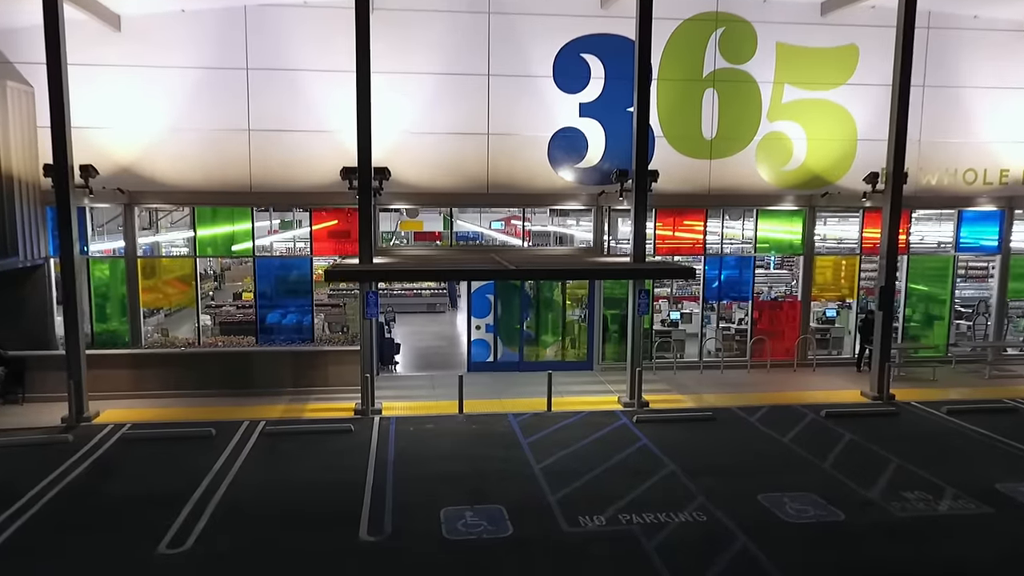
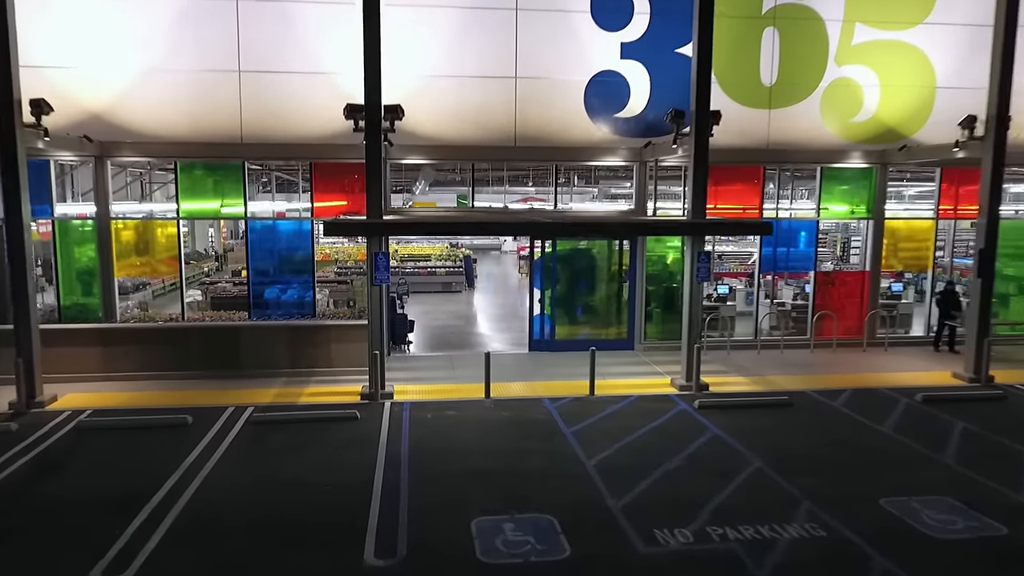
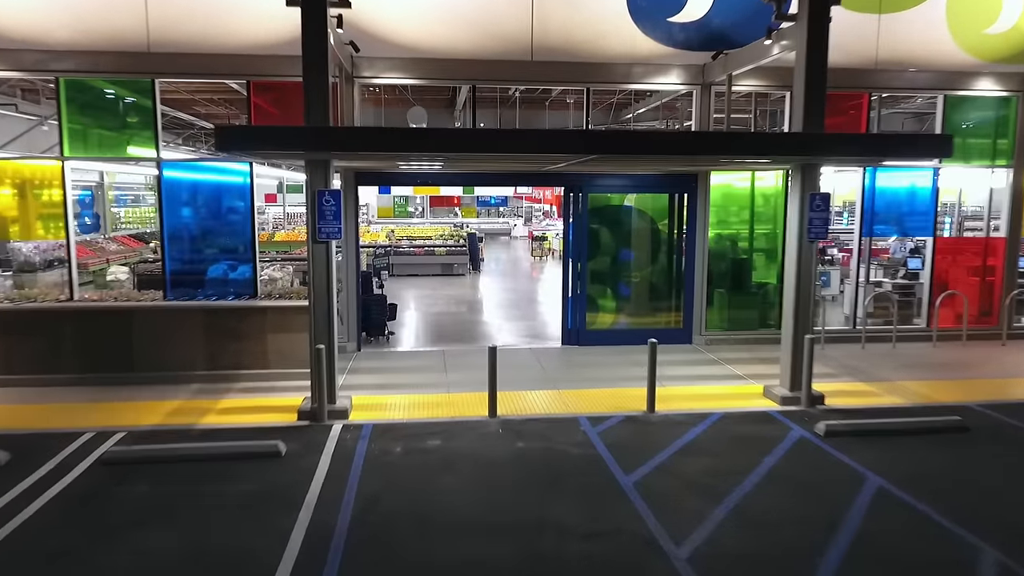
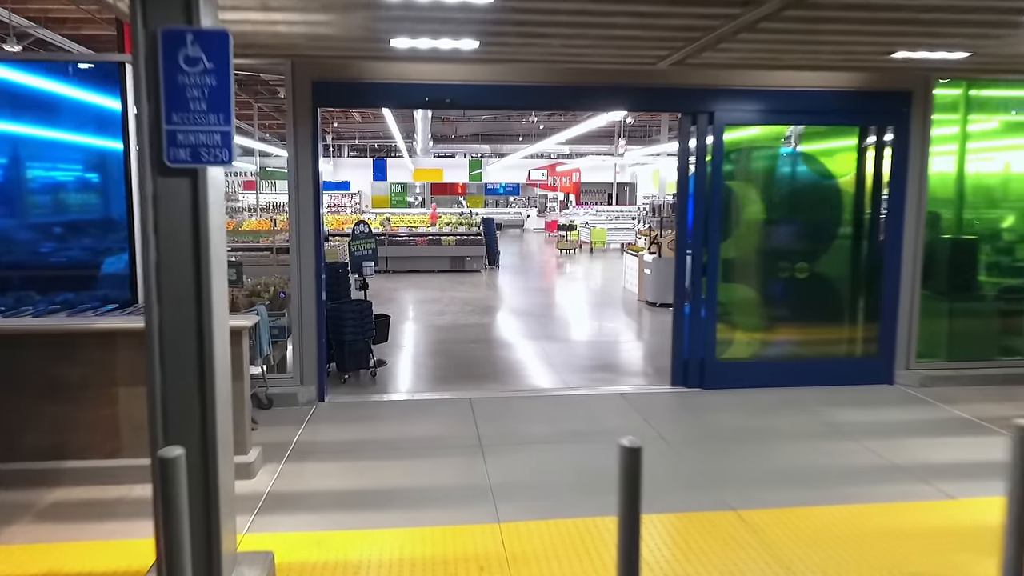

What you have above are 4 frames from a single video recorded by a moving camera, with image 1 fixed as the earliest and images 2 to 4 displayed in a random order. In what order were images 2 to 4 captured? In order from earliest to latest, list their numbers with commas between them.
2, 3, 4
